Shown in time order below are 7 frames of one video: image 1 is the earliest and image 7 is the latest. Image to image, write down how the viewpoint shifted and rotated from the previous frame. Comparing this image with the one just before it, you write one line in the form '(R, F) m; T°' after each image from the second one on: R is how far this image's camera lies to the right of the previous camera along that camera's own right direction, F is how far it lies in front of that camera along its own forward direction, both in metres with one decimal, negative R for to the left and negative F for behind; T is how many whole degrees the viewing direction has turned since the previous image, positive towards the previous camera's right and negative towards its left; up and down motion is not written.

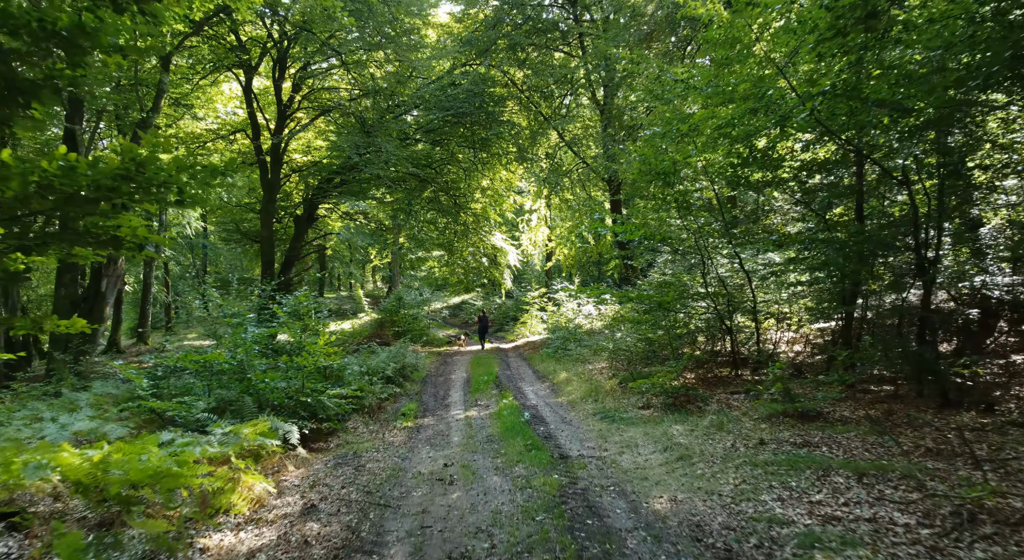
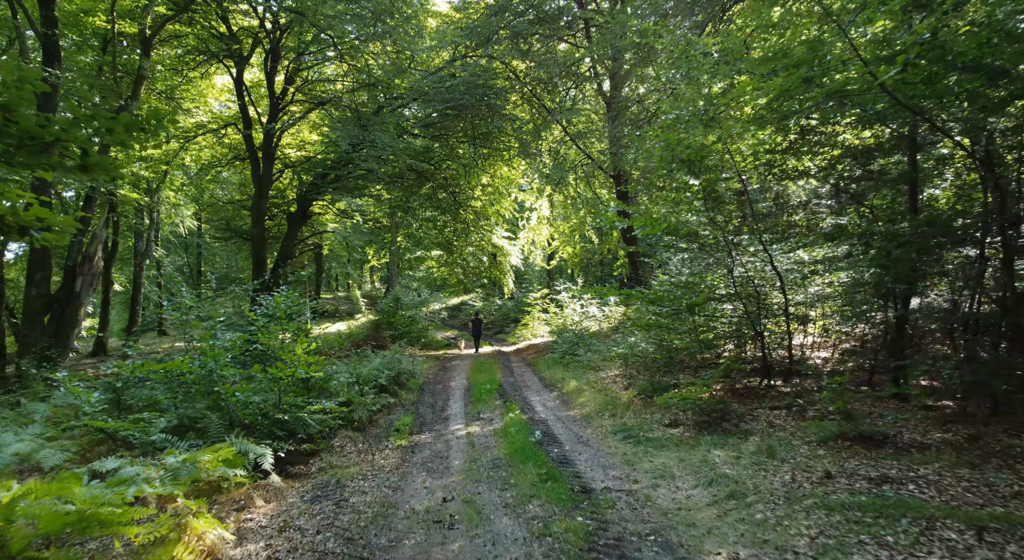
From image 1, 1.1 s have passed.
(-0.1, +1.0) m; 0°
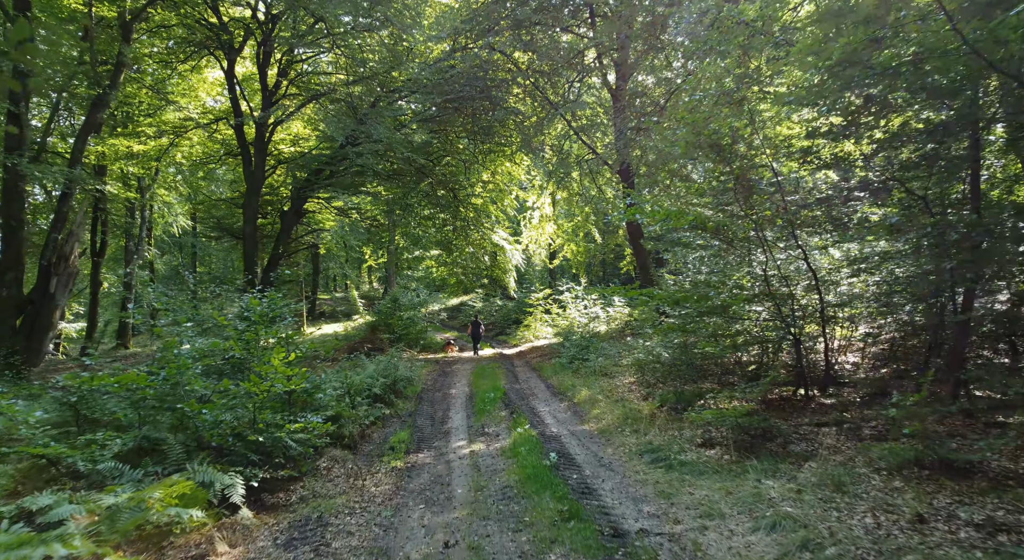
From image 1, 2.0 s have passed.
(-0.1, +0.9) m; 0°
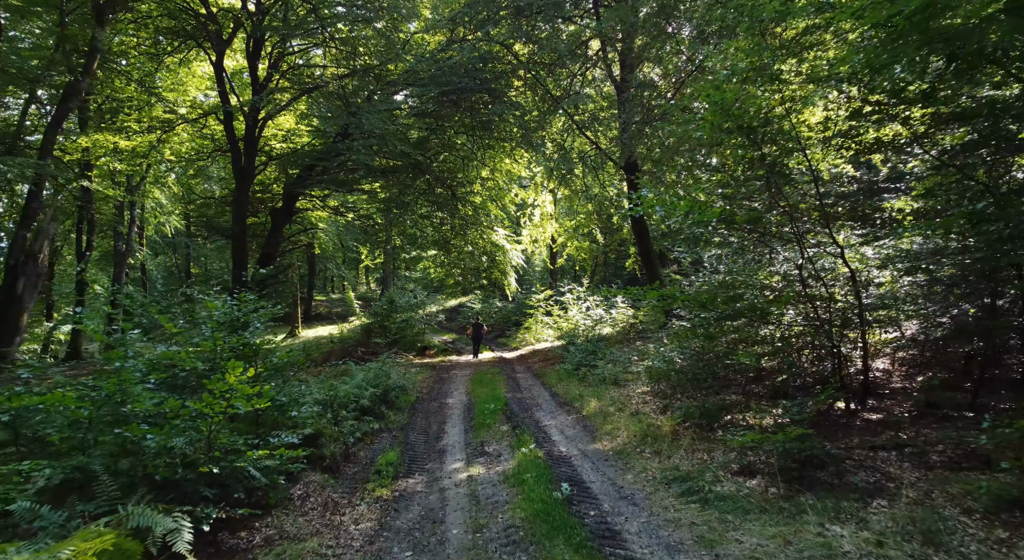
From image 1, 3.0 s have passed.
(0.0, +0.9) m; 0°
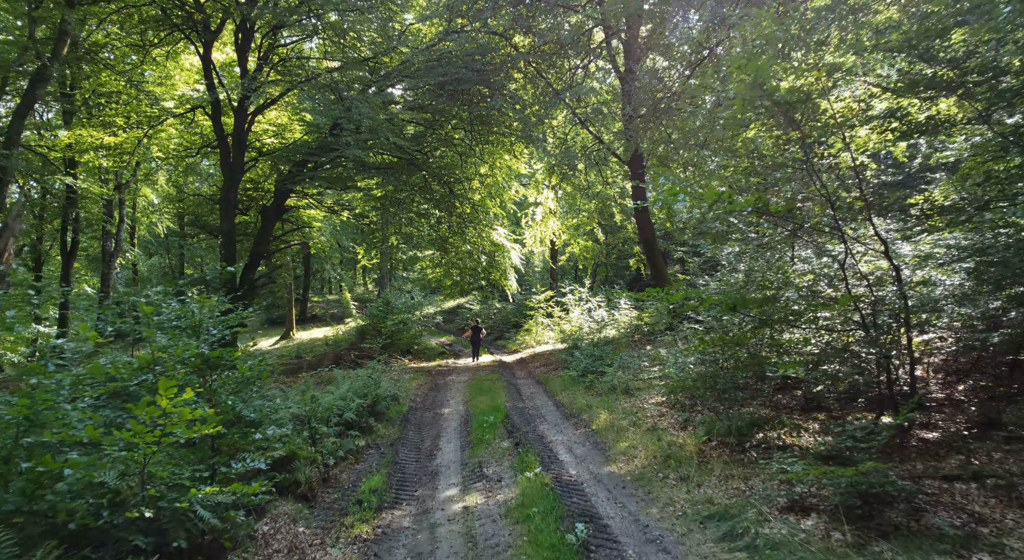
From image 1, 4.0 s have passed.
(0.0, +0.9) m; 0°
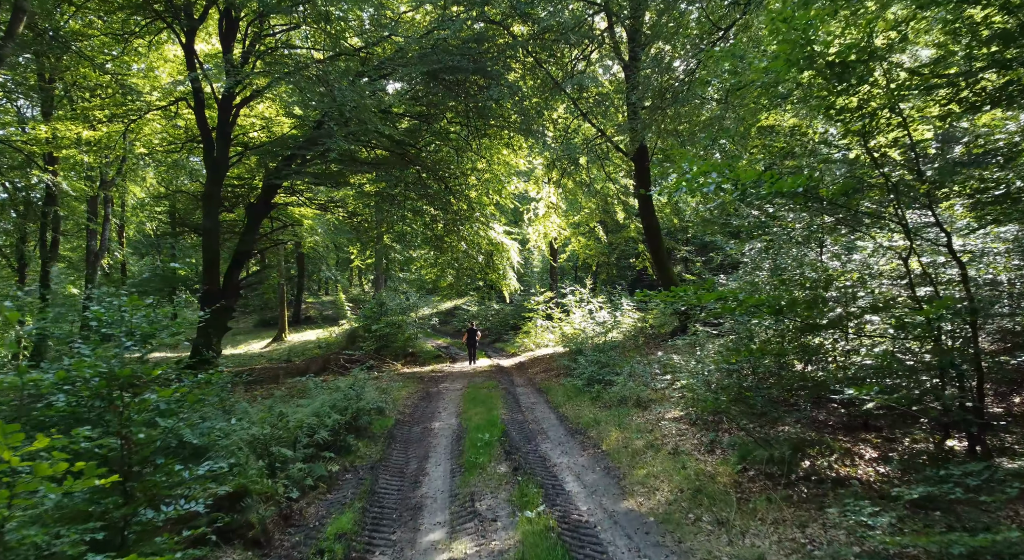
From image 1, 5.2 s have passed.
(0.0, +1.0) m; 0°
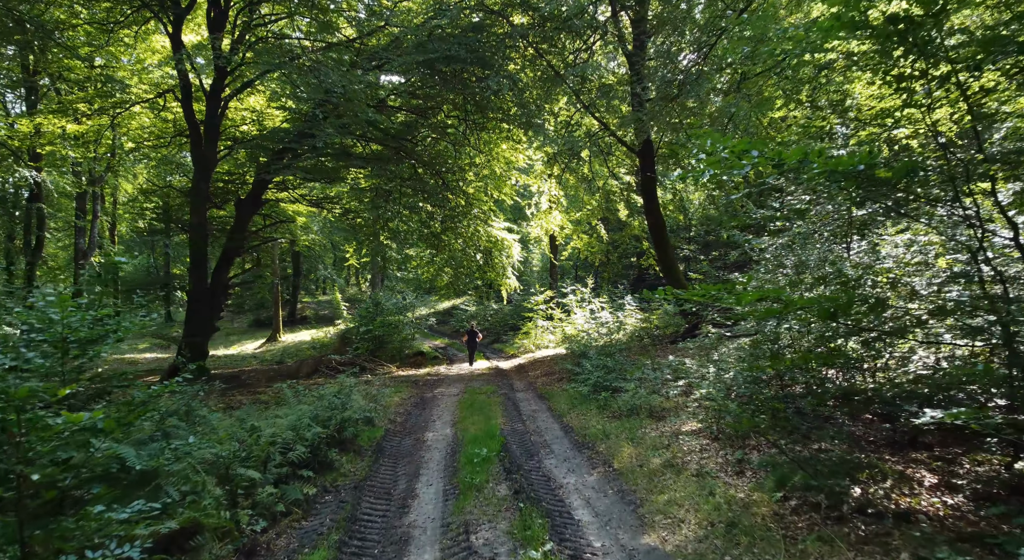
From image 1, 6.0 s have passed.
(0.0, +0.8) m; 0°
